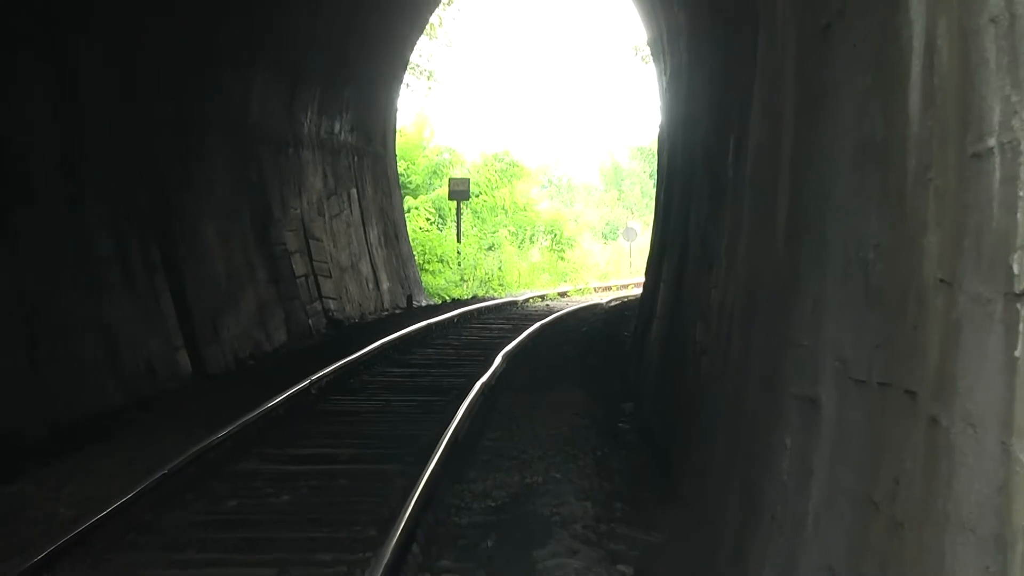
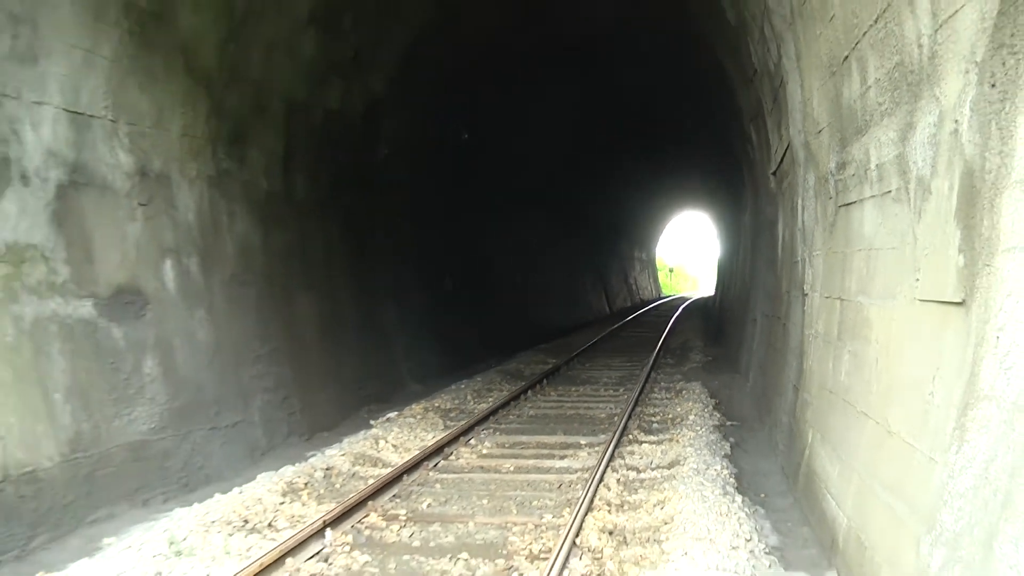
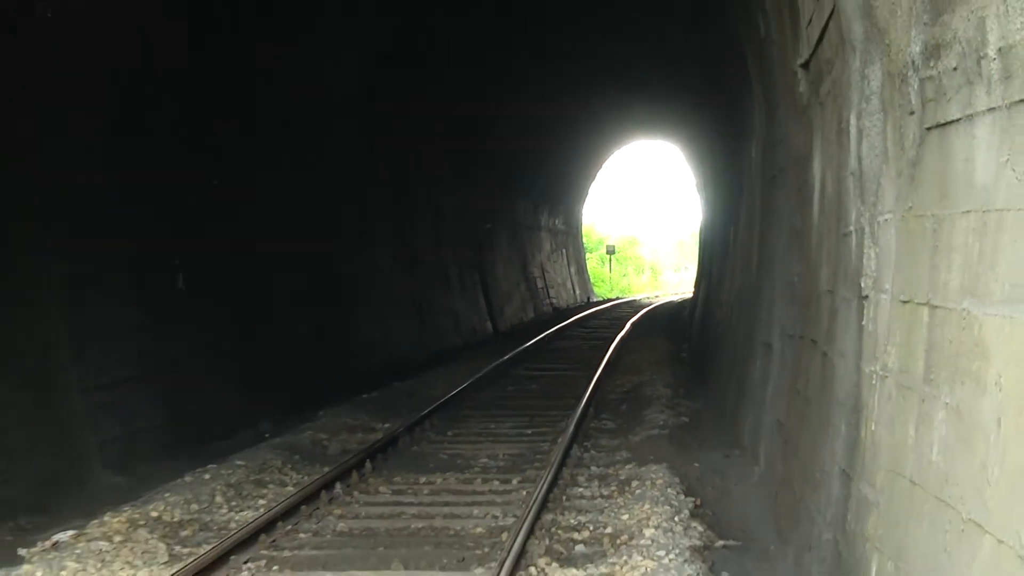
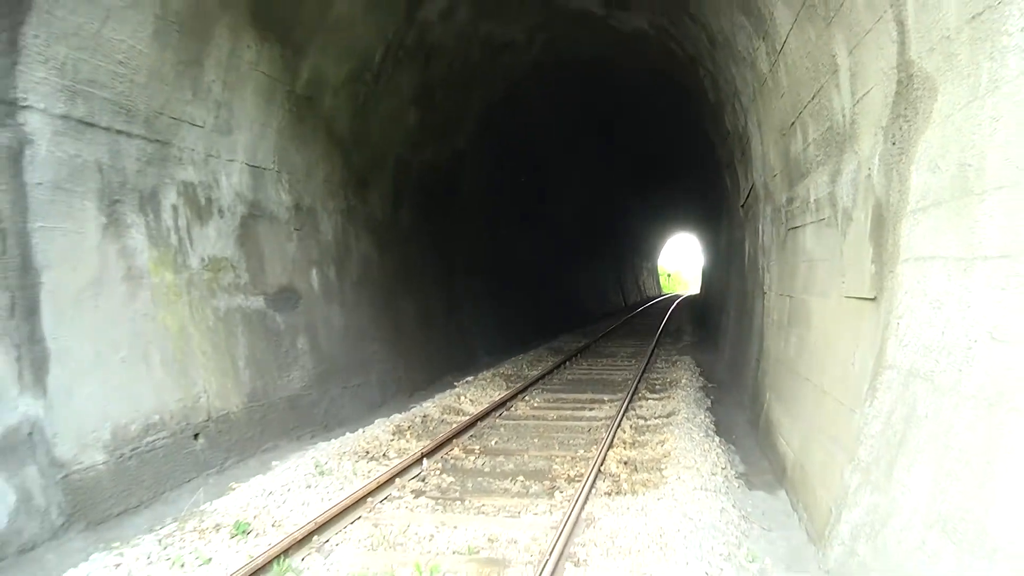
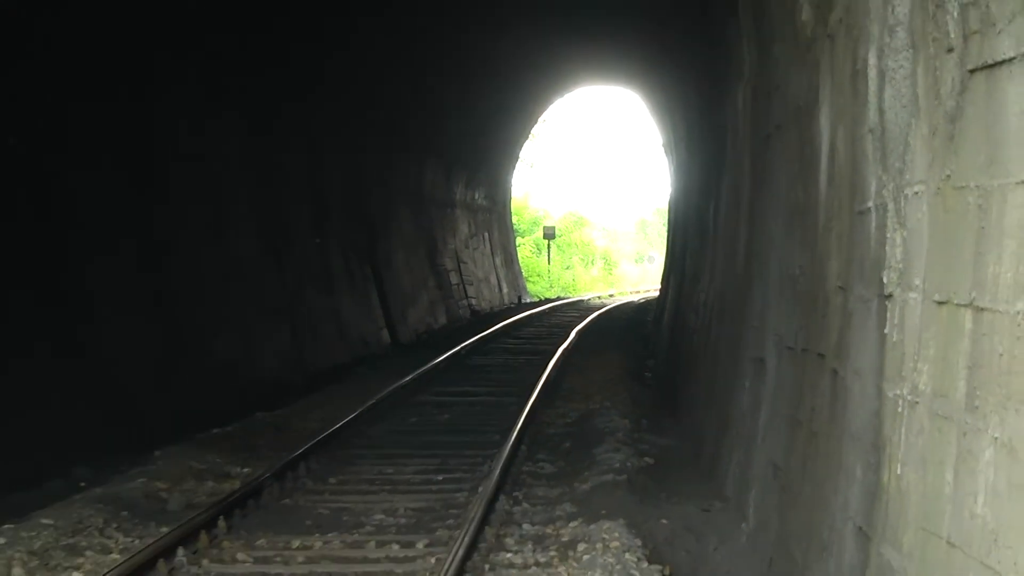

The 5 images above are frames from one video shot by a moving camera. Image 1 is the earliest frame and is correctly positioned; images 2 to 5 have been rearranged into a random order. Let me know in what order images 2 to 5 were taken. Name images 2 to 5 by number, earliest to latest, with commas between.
5, 3, 2, 4
